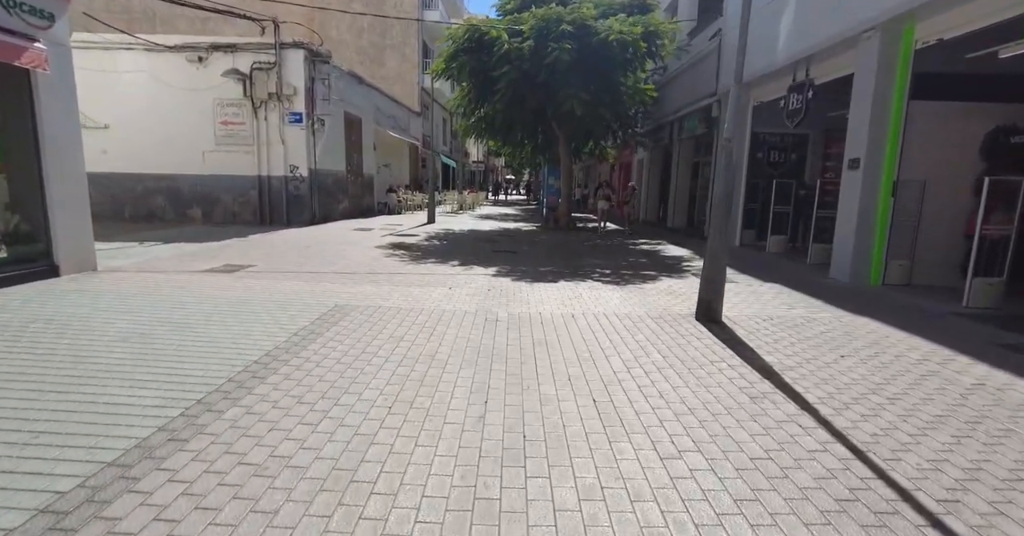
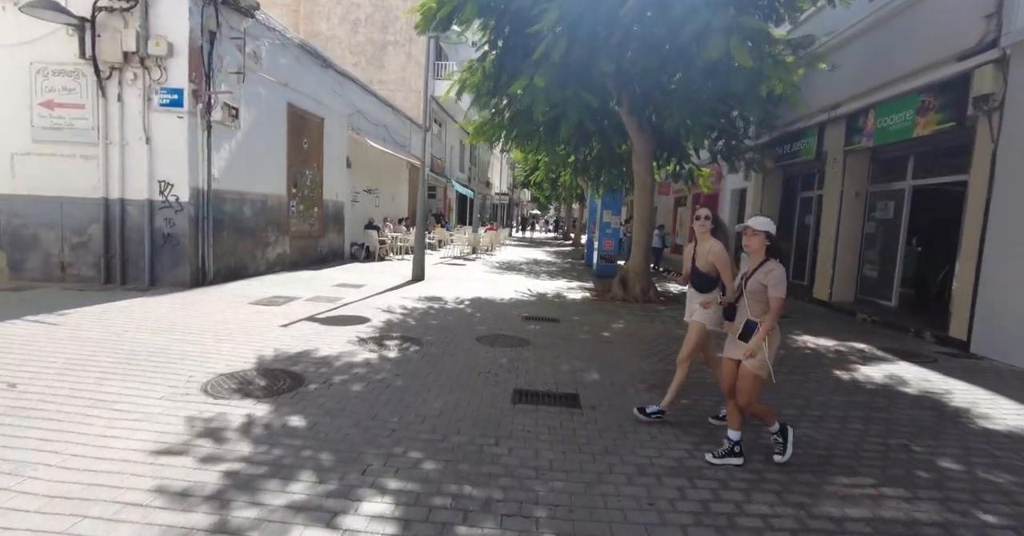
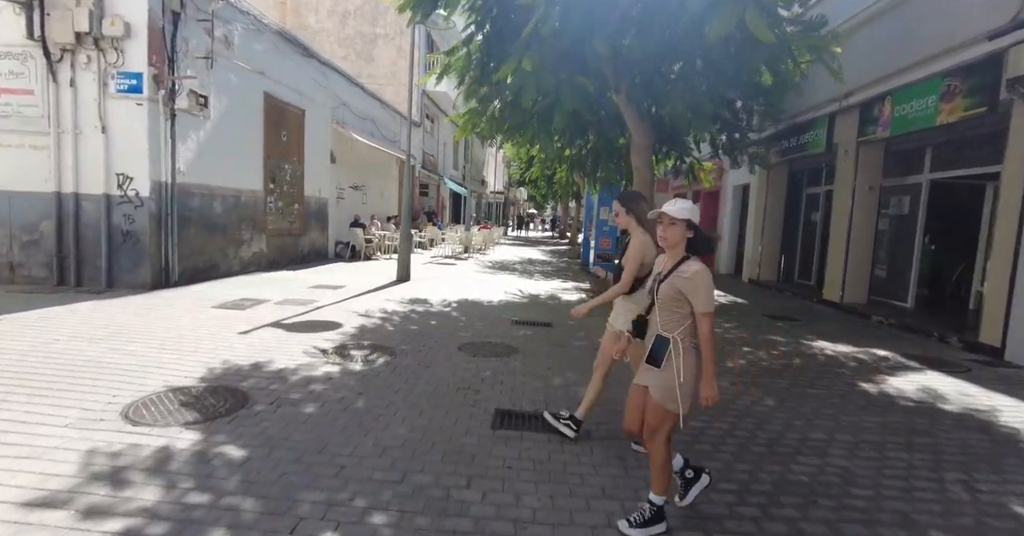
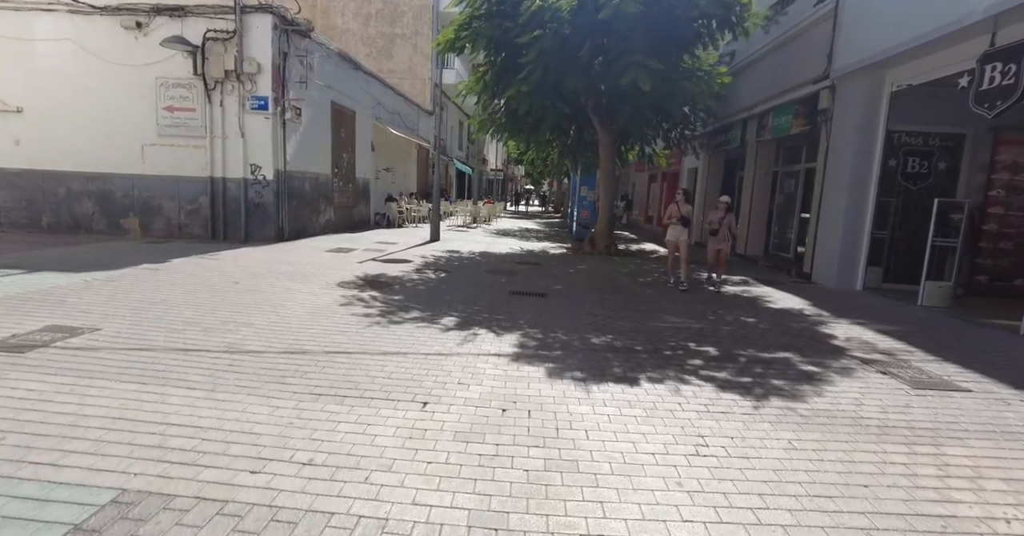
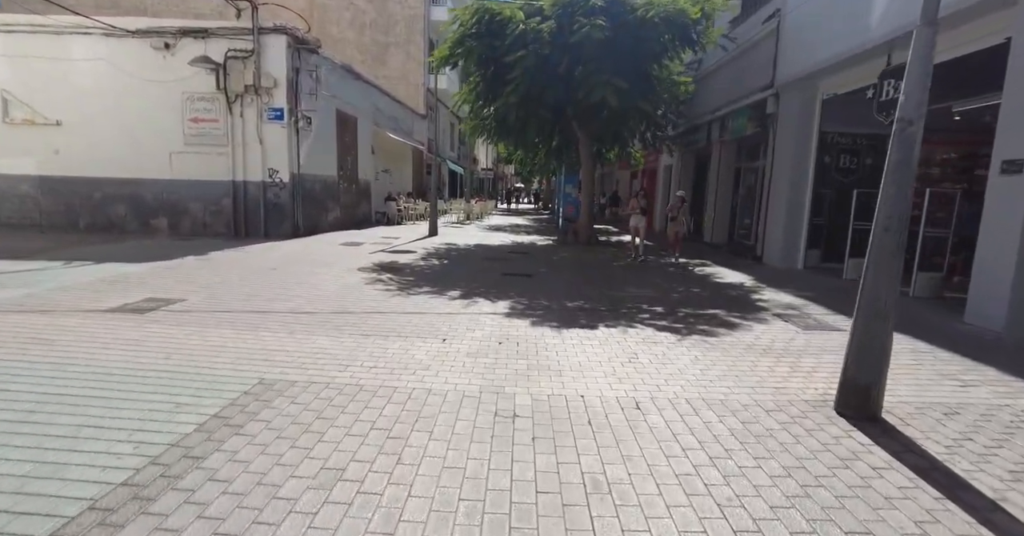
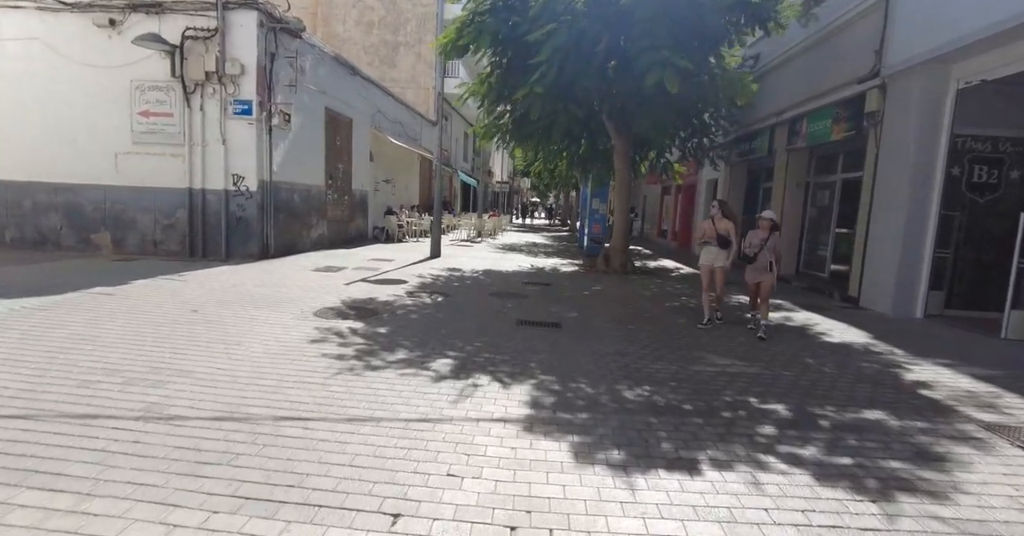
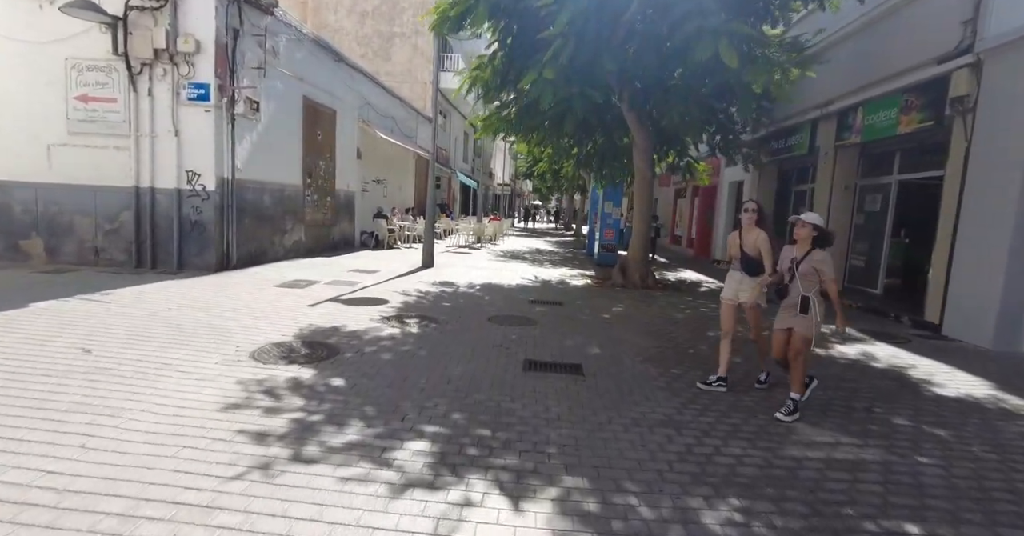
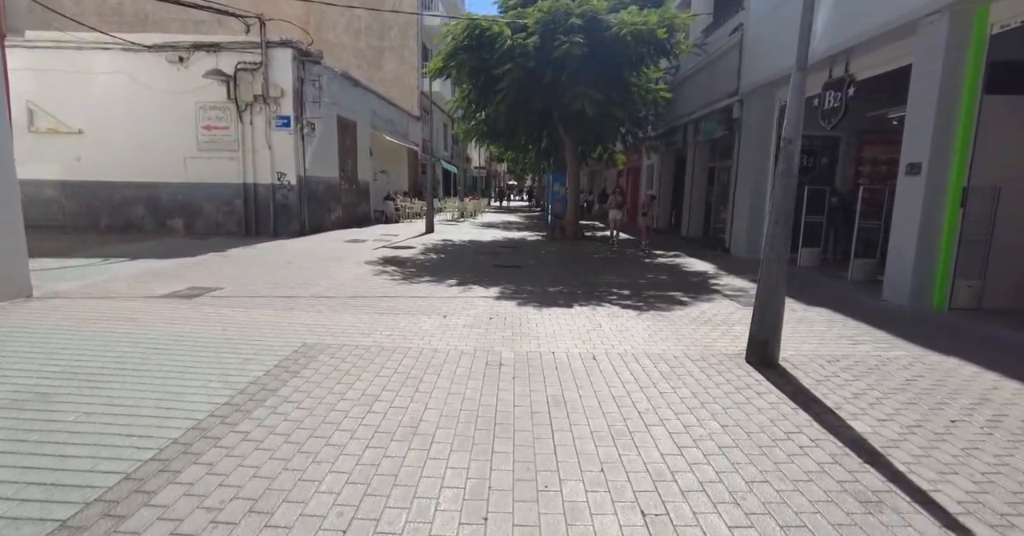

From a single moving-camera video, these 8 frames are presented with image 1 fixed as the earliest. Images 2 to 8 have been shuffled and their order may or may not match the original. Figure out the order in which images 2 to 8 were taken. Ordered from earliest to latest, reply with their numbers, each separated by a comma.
8, 5, 4, 6, 7, 2, 3
